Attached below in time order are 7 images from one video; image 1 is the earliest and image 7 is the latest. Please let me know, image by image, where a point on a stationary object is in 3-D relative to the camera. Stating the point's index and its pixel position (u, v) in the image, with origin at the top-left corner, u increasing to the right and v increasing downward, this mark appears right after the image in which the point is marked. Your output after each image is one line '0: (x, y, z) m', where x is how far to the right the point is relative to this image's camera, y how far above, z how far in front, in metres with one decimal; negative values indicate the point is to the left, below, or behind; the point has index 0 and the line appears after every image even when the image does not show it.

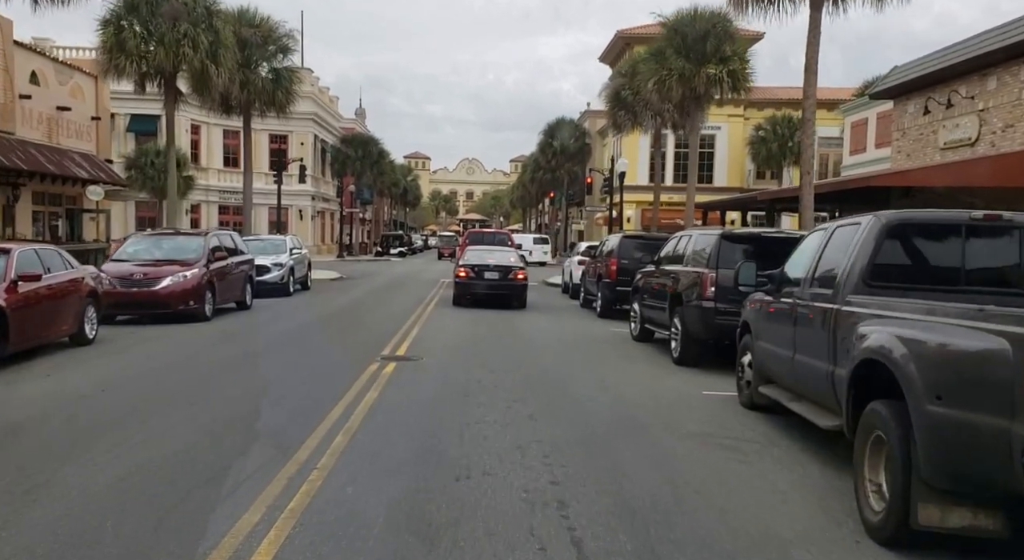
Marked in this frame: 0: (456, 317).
0: (-1.3, -0.8, +18.9) m
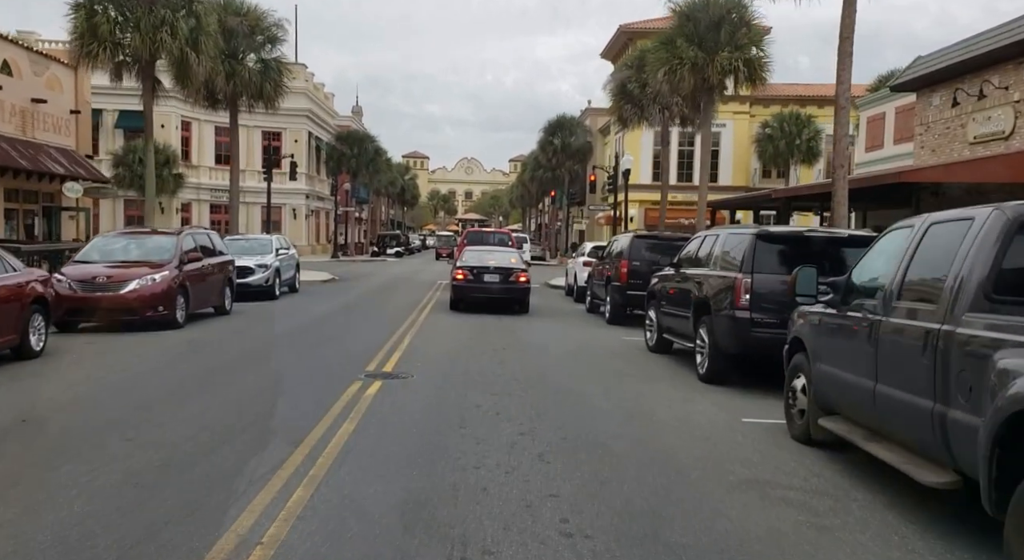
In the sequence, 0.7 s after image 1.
0: (-1.3, -0.9, +17.5) m
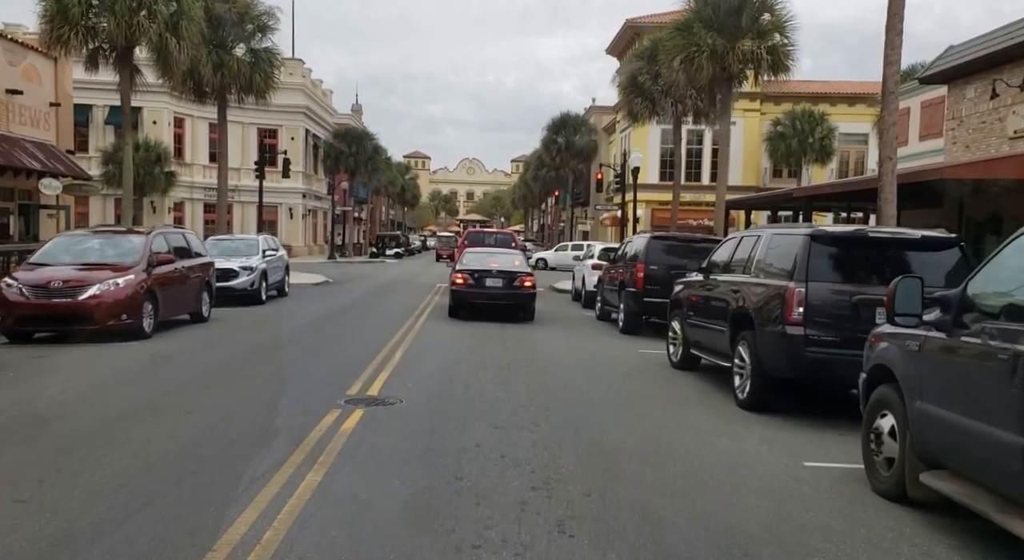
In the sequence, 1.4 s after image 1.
0: (-1.2, -1.0, +16.0) m
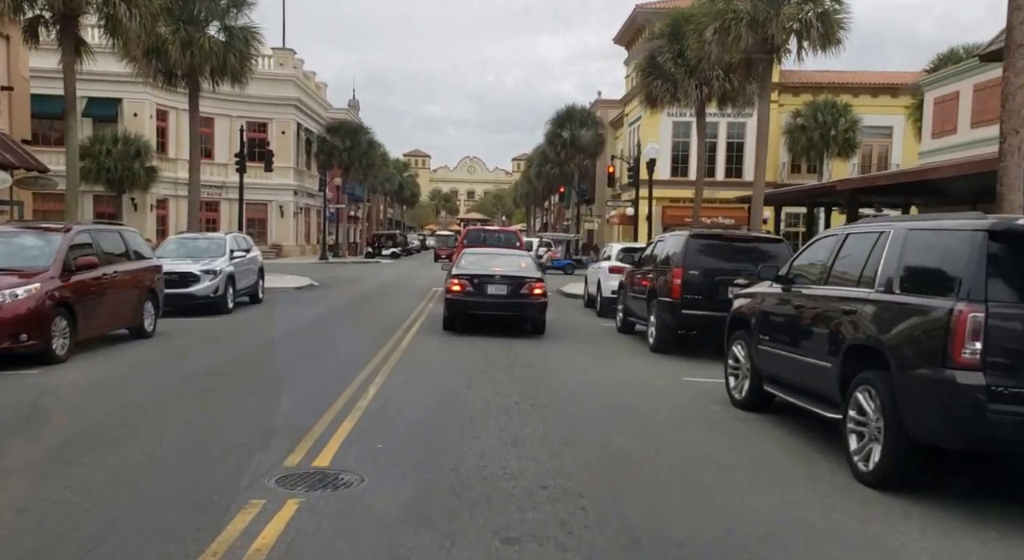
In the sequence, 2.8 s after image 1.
0: (-1.1, -1.1, +13.3) m
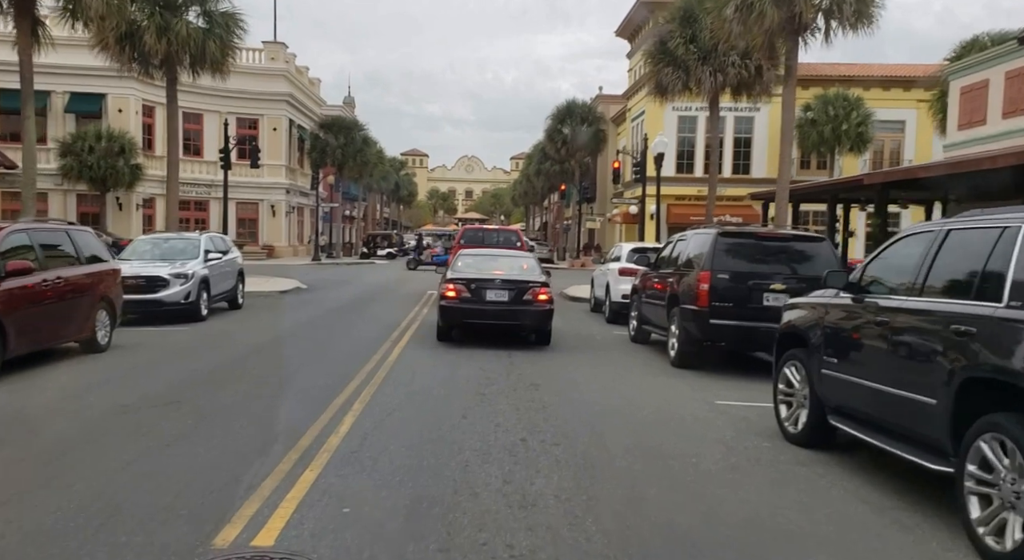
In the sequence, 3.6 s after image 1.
0: (-1.0, -1.2, +11.8) m
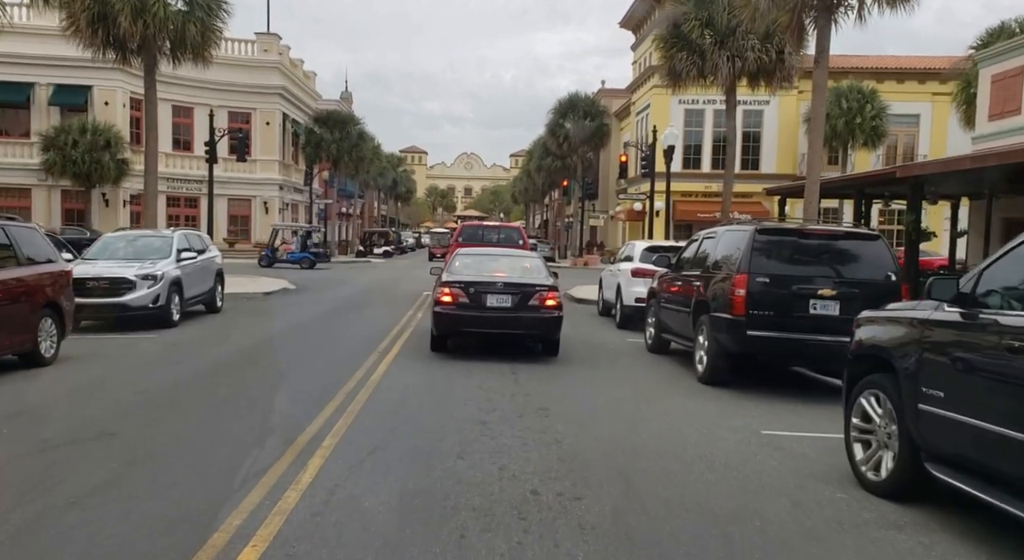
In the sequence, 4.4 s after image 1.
0: (-1.0, -1.2, +10.3) m
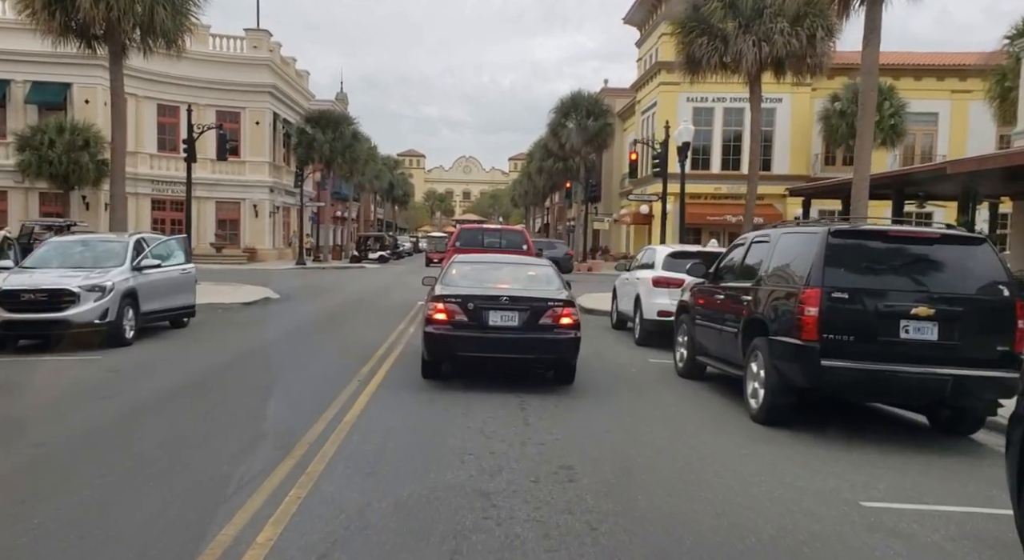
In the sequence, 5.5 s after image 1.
0: (-0.9, -1.4, +8.4) m
